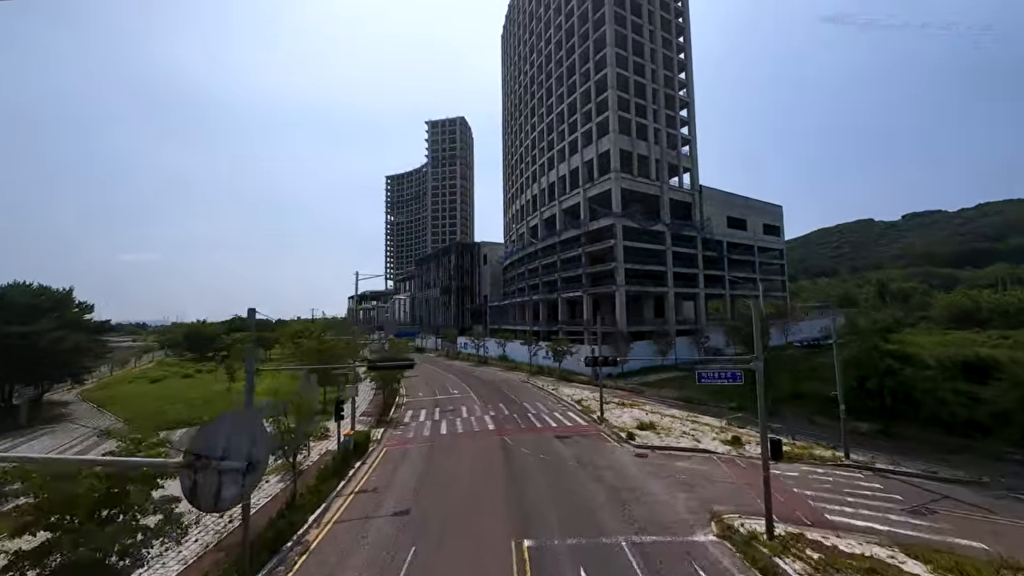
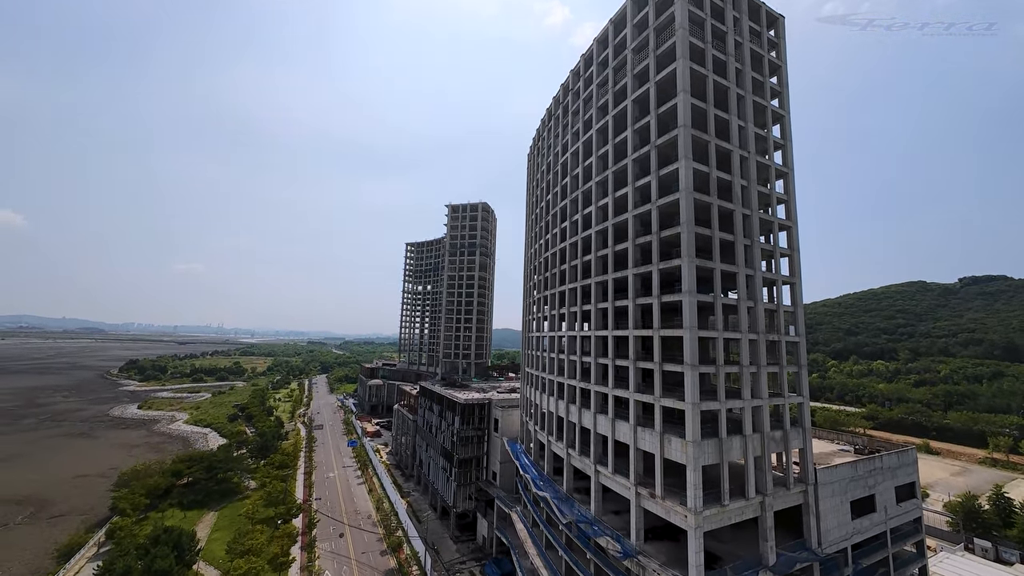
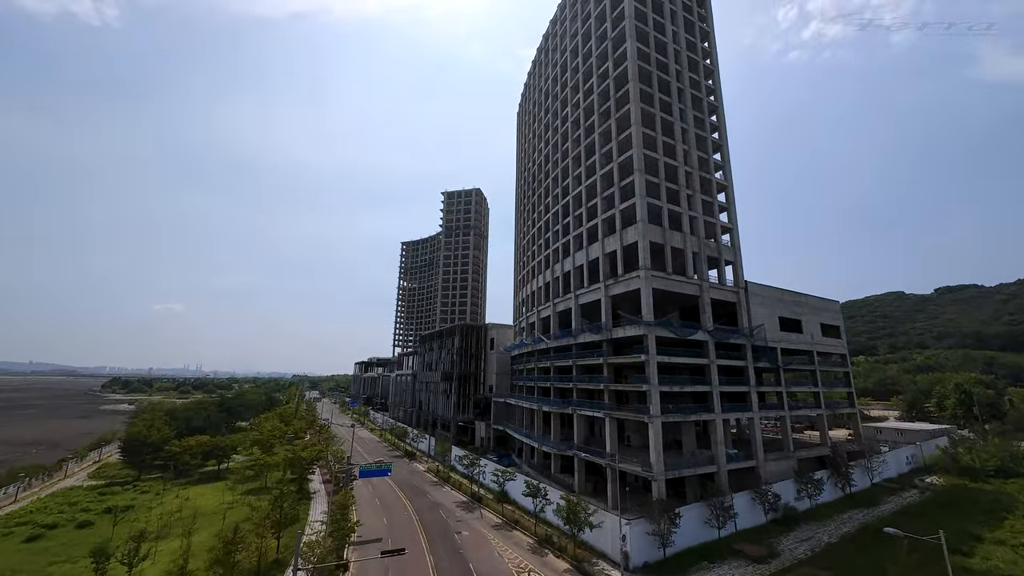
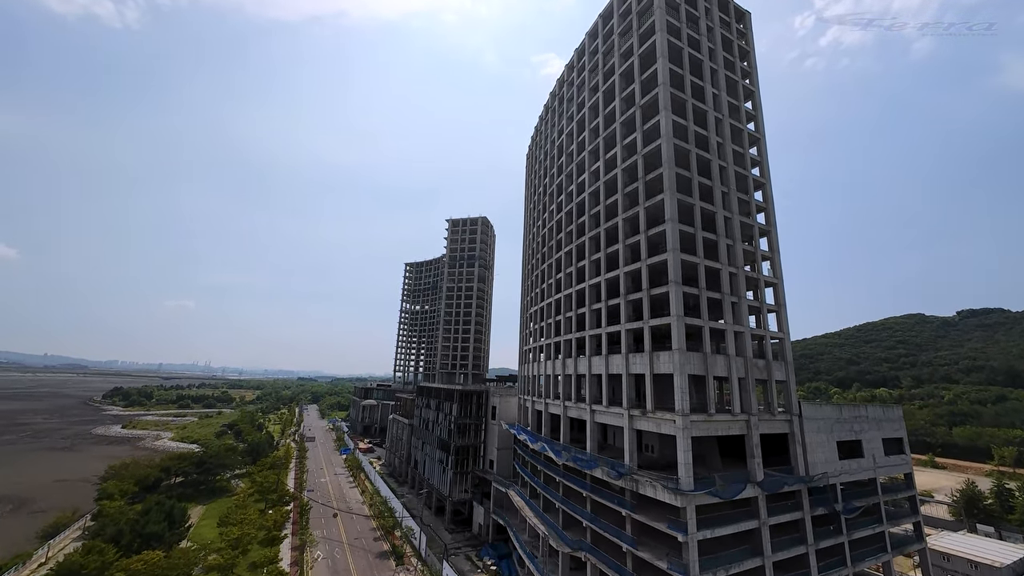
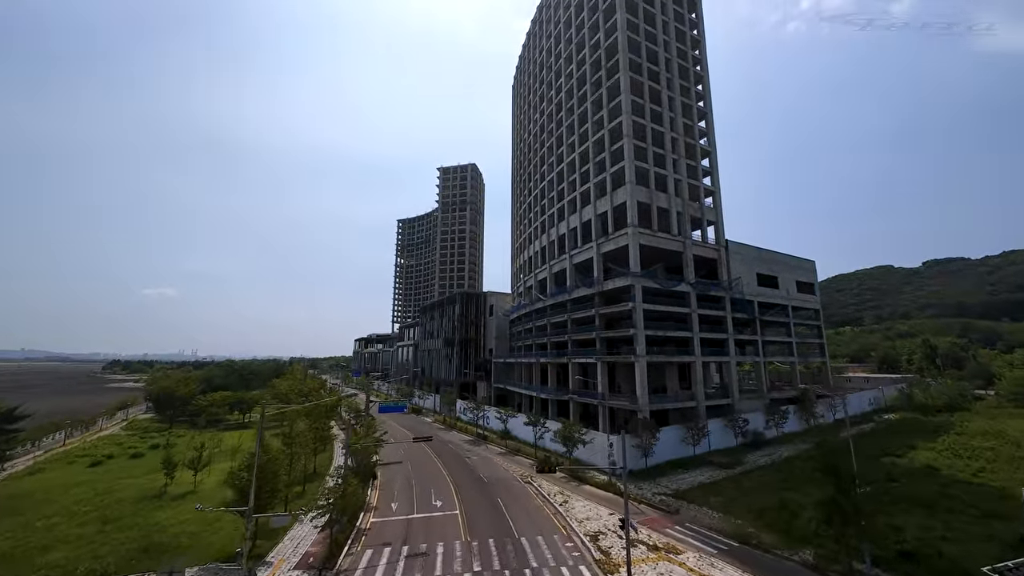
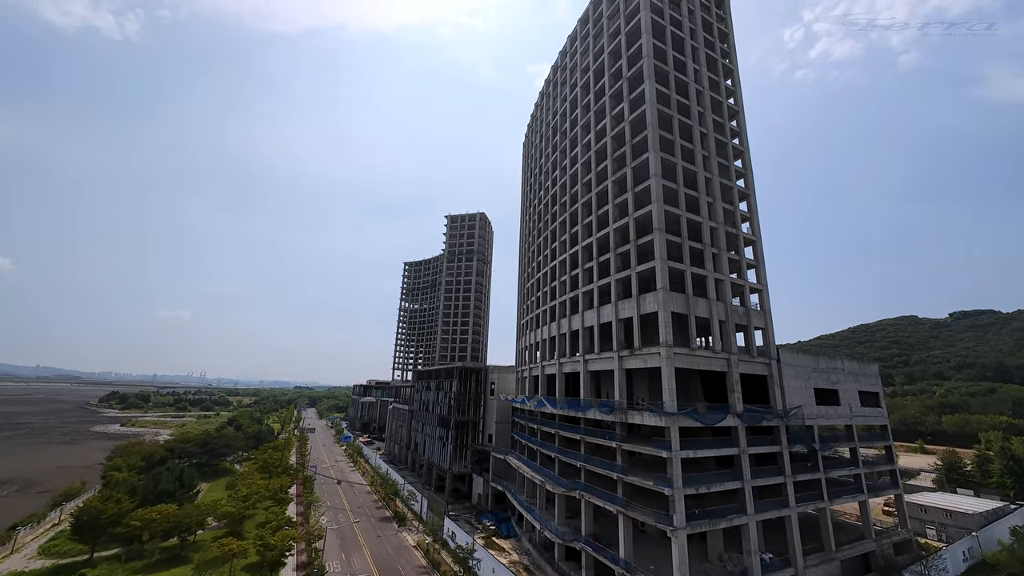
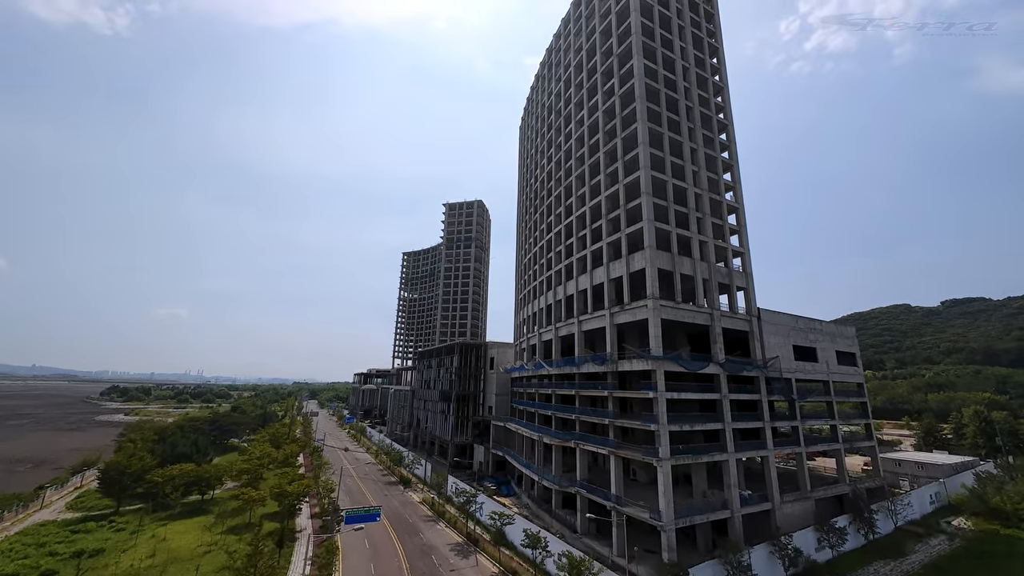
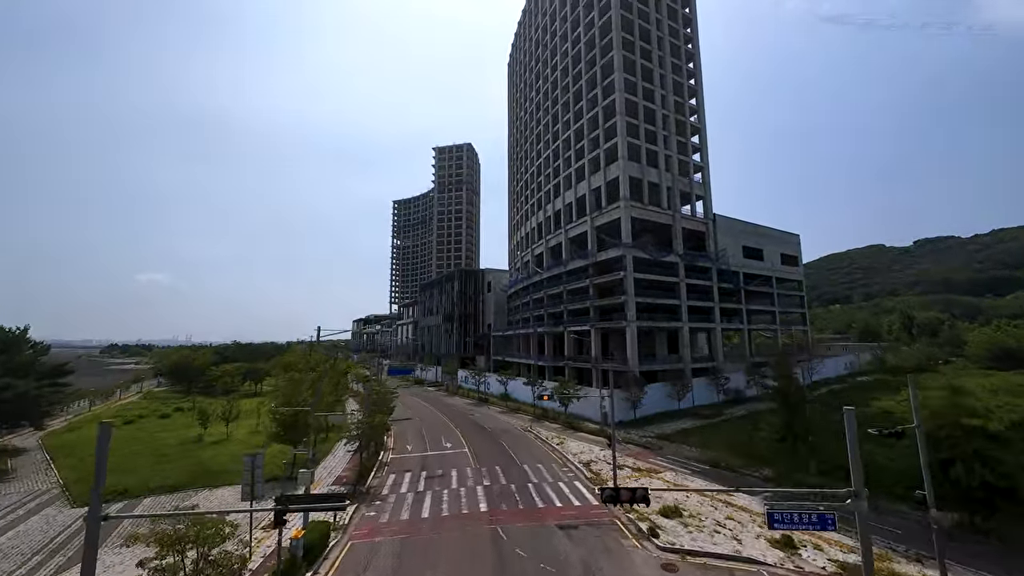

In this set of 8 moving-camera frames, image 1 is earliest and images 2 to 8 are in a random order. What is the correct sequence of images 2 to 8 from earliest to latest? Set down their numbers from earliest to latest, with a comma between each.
8, 5, 3, 7, 6, 4, 2
